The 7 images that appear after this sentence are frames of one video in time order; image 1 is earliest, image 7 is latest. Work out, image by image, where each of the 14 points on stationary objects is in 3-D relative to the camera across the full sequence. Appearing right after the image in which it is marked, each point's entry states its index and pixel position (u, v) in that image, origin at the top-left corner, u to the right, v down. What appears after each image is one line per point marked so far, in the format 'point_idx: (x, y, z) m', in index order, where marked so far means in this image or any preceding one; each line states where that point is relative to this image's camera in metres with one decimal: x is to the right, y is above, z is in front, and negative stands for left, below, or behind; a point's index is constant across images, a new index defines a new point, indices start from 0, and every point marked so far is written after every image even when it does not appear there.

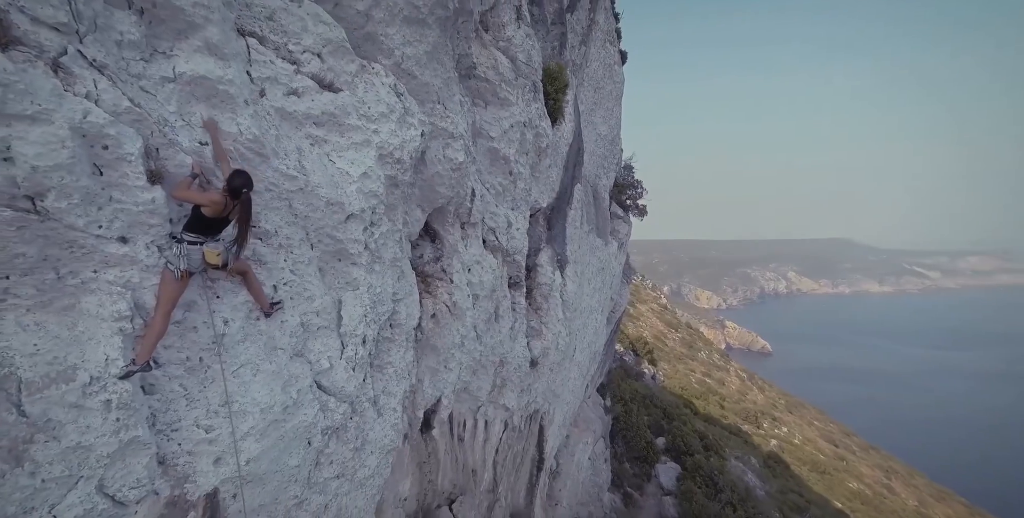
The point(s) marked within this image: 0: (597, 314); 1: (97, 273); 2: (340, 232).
0: (+2.4, -1.5, +14.1) m
1: (-3.1, -0.1, +3.9) m
2: (-1.7, +0.3, +5.3) m
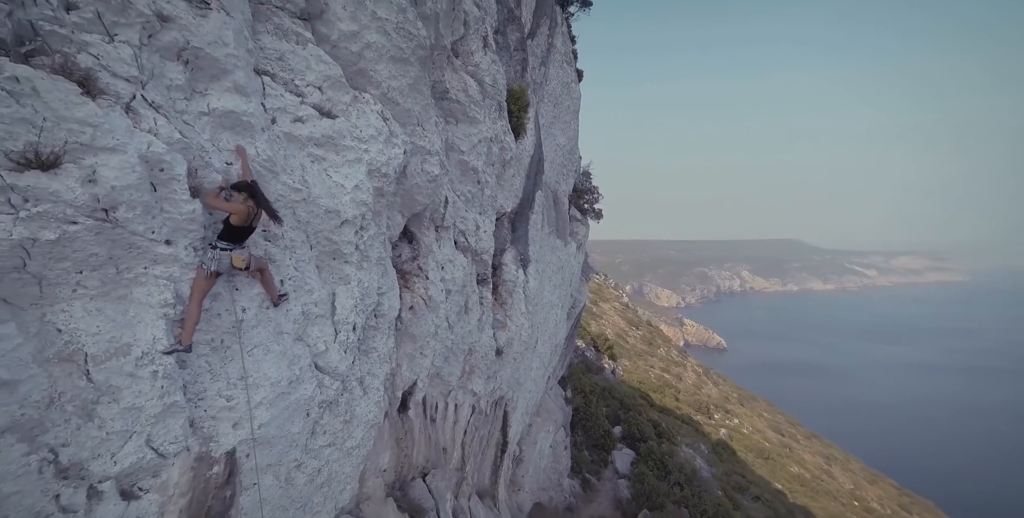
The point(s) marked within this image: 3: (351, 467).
0: (+1.4, -1.5, +15.4) m
1: (-3.4, -0.1, +4.8) m
2: (-2.1, +0.3, +6.3) m
3: (-2.3, -3.0, +7.4) m
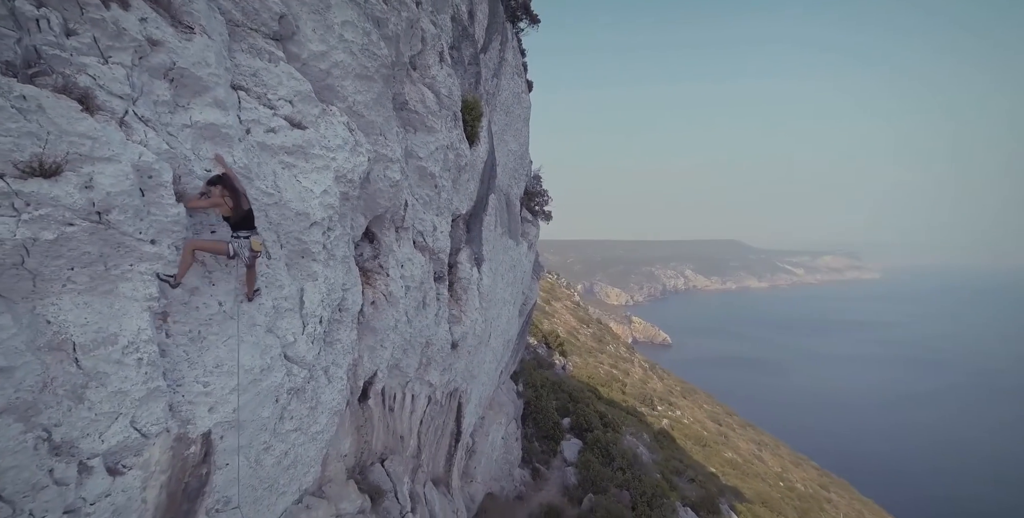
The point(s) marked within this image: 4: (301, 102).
0: (-0.1, -1.5, +16.3) m
1: (-3.9, -0.1, +5.3) m
2: (-2.7, +0.3, +6.9) m
3: (-3.1, -3.0, +8.0) m
4: (-2.8, +2.0, +6.7) m
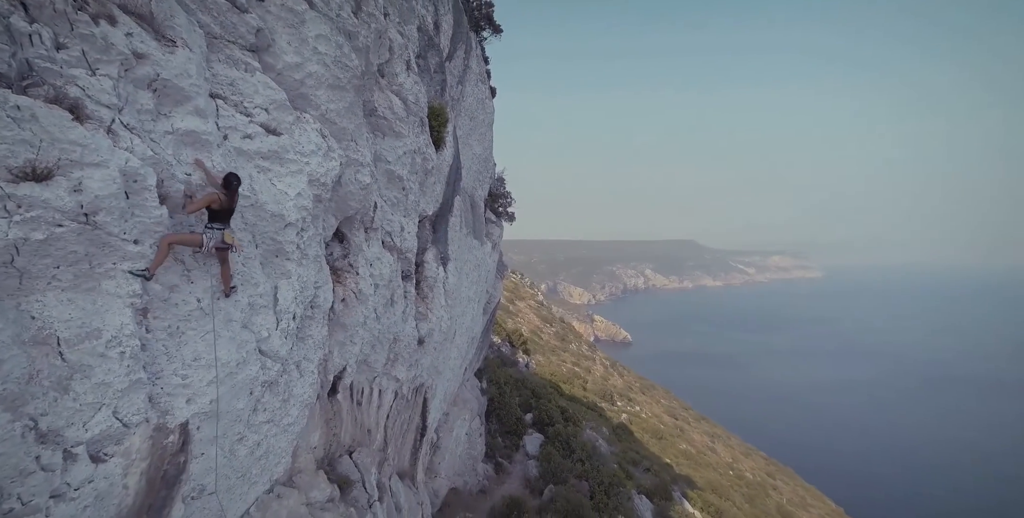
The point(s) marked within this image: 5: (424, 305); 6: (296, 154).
0: (-1.2, -1.5, +16.8) m
1: (-4.3, -0.1, +5.6) m
2: (-3.3, +0.3, +7.3) m
3: (-3.7, -2.9, +8.3) m
4: (-3.3, +2.1, +7.1) m
5: (-2.1, -1.1, +12.4) m
6: (-3.1, +1.5, +7.3) m
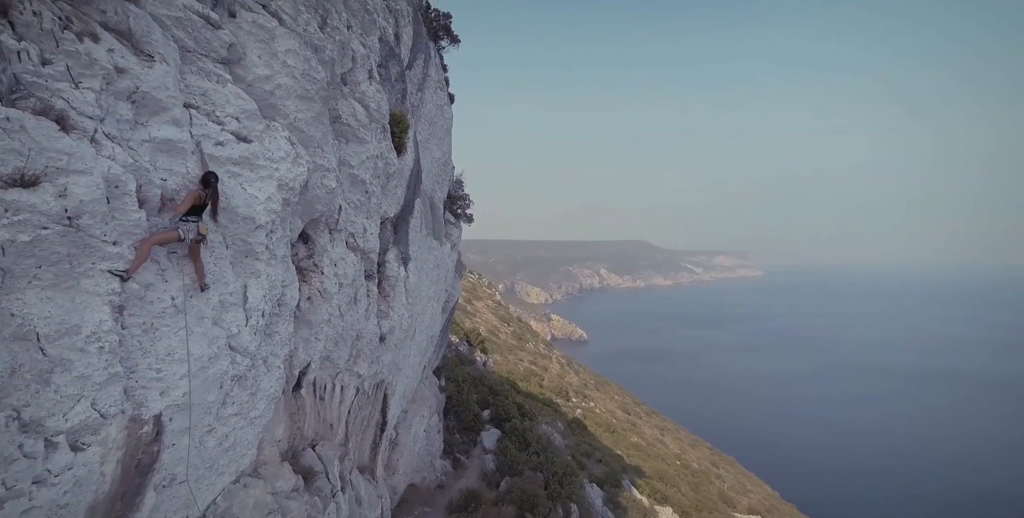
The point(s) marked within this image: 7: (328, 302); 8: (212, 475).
0: (-2.7, -1.5, +17.4) m
1: (-4.8, -0.1, +5.9) m
2: (-3.9, +0.3, +7.7) m
3: (-4.4, -2.9, +8.7) m
4: (-3.9, +2.1, +7.5) m
5: (-3.2, -1.1, +12.9) m
6: (-3.7, +1.5, +7.7) m
7: (-3.5, -0.8, +9.9) m
8: (-4.6, -3.3, +8.0) m
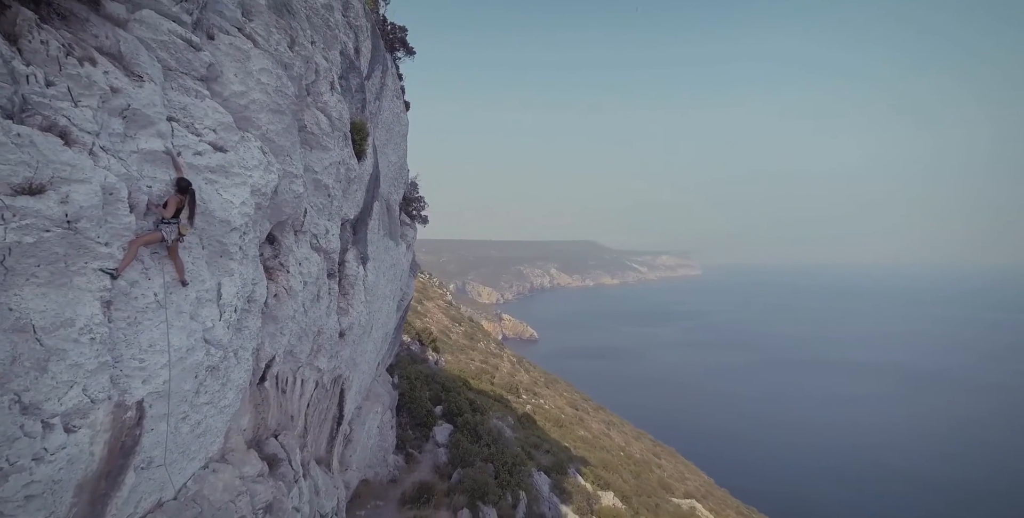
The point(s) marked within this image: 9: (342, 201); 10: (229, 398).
0: (-4.3, -1.5, +18.1) m
1: (-5.4, -0.1, +6.6) m
2: (-4.7, +0.3, +8.4) m
3: (-5.3, -2.9, +9.4) m
4: (-4.6, +2.1, +8.2) m
5: (-4.4, -1.1, +13.6) m
6: (-4.5, +1.5, +8.4) m
7: (-4.5, -0.8, +10.6) m
8: (-5.5, -3.3, +8.6) m
9: (-4.2, +1.4, +12.7) m
10: (-5.2, -2.5, +9.4) m
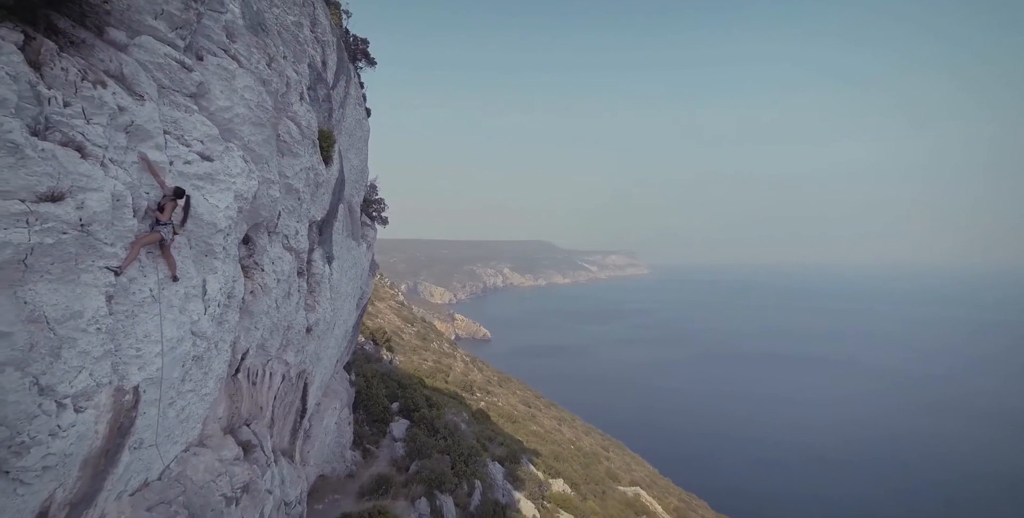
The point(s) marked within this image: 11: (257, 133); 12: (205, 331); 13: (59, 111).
0: (-6.0, -1.5, +19.0) m
1: (-6.0, 0.0, +7.4) m
2: (-5.4, +0.3, +9.3) m
3: (-6.1, -2.9, +10.2) m
4: (-5.3, +2.1, +9.1) m
5: (-5.7, -1.1, +14.5) m
6: (-5.2, +1.5, +9.3) m
7: (-5.5, -0.8, +11.5) m
8: (-6.2, -3.3, +9.4) m
9: (-5.3, +1.4, +13.6) m
10: (-6.0, -2.5, +10.2) m
11: (-5.0, +2.5, +10.2) m
12: (-5.6, -1.3, +9.5) m
13: (-5.8, +1.9, +6.6) m
